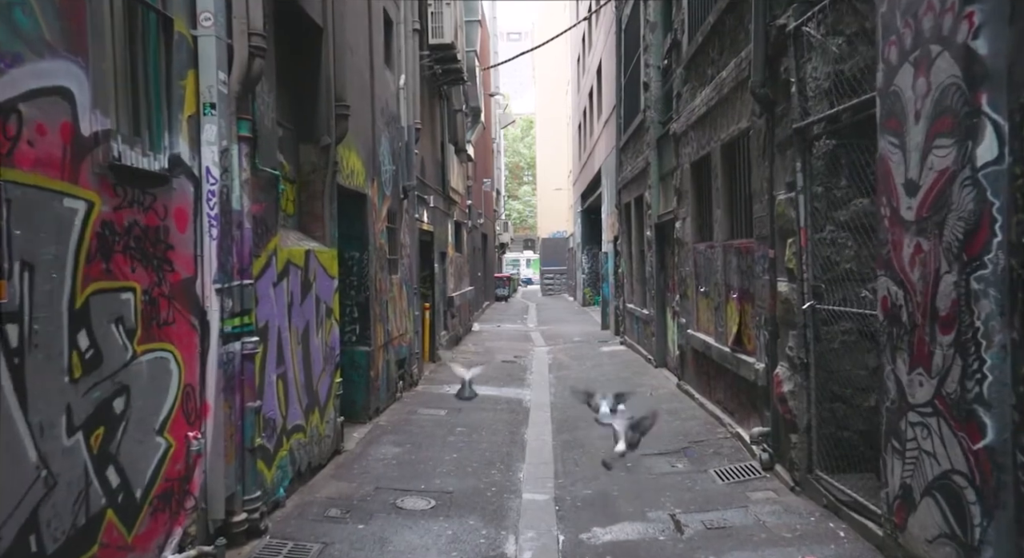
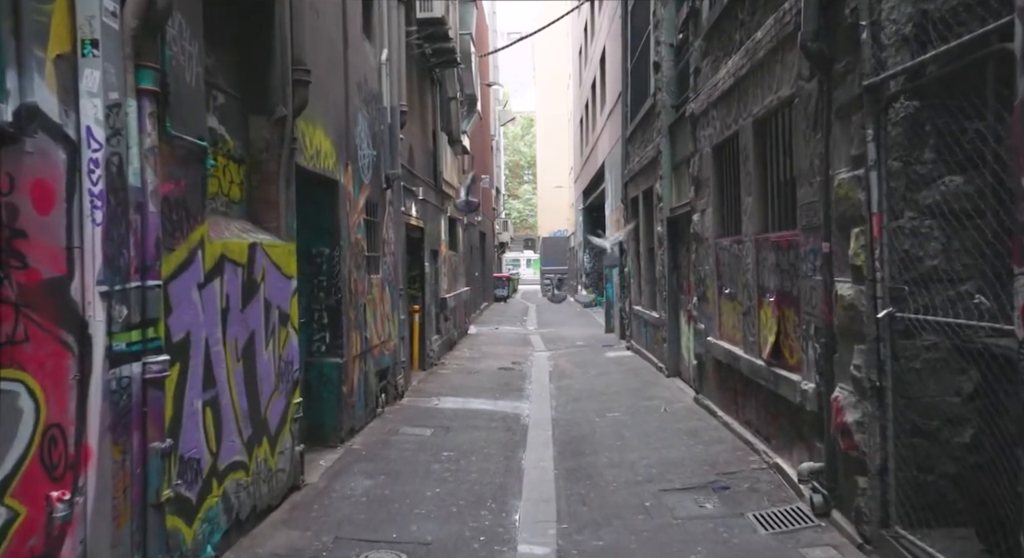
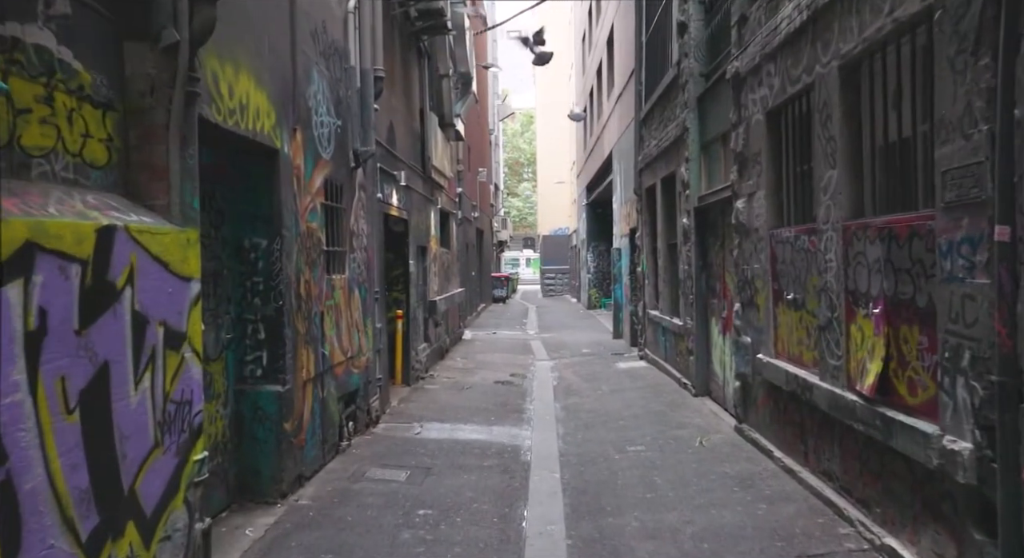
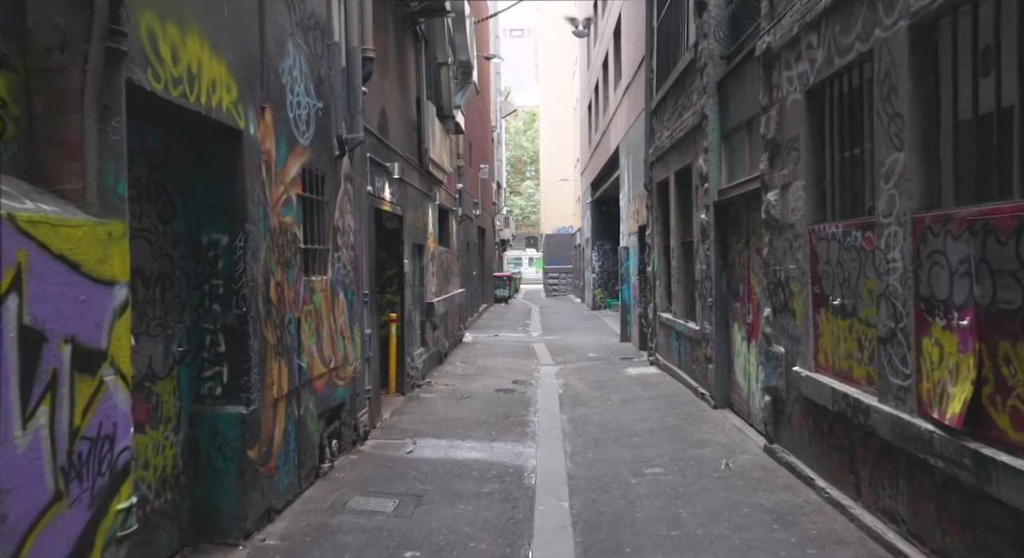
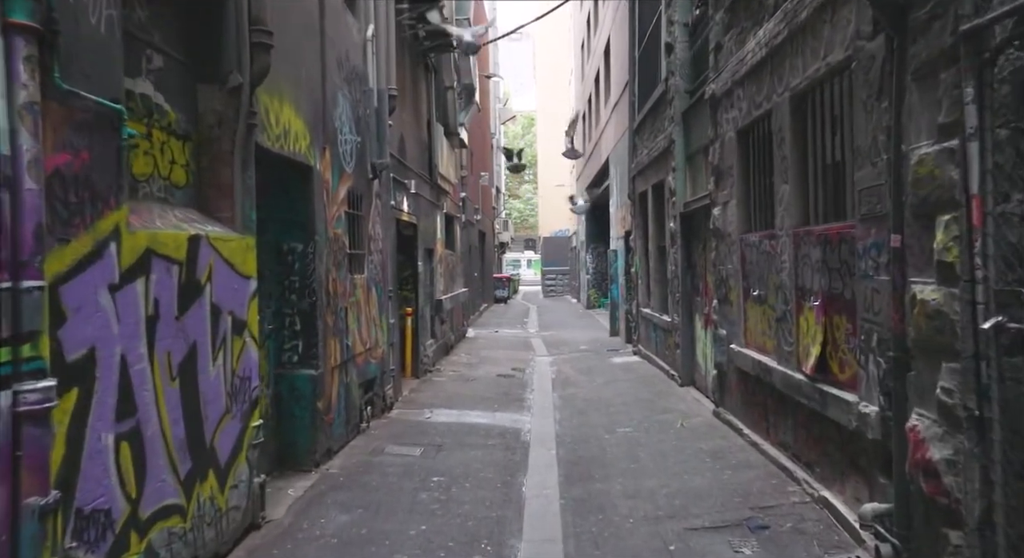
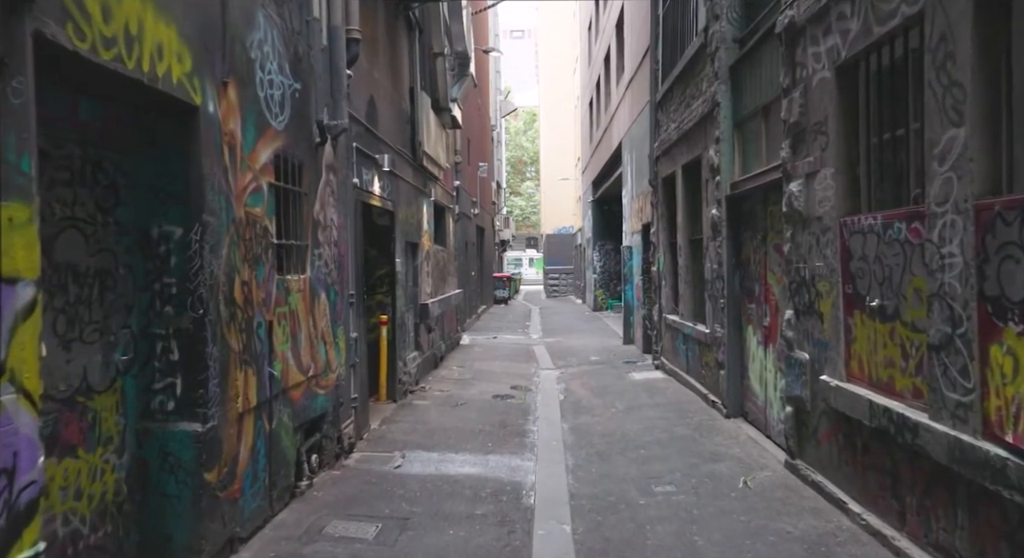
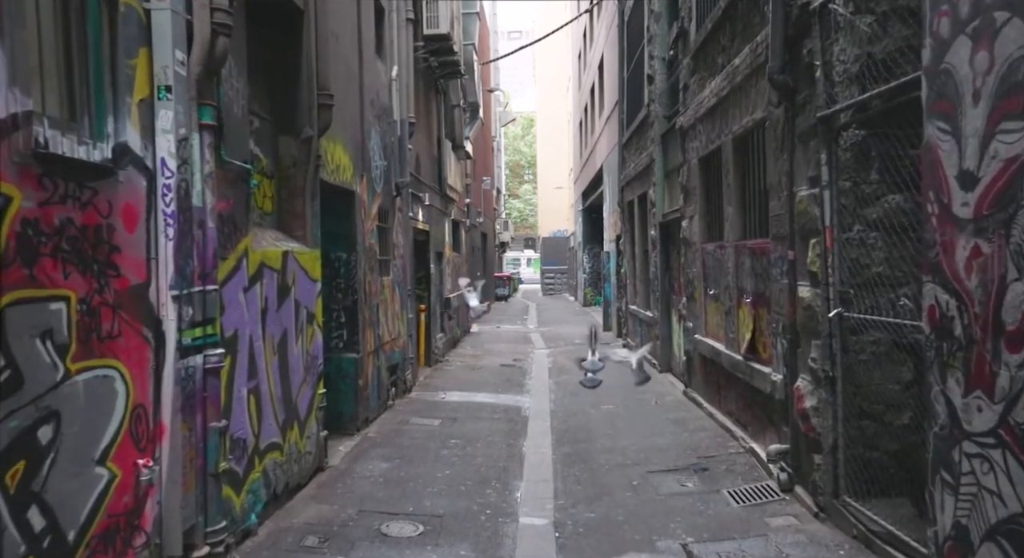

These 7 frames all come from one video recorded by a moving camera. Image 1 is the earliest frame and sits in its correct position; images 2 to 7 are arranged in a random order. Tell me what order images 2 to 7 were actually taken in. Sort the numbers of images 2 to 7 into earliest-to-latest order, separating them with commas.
7, 2, 5, 3, 4, 6
